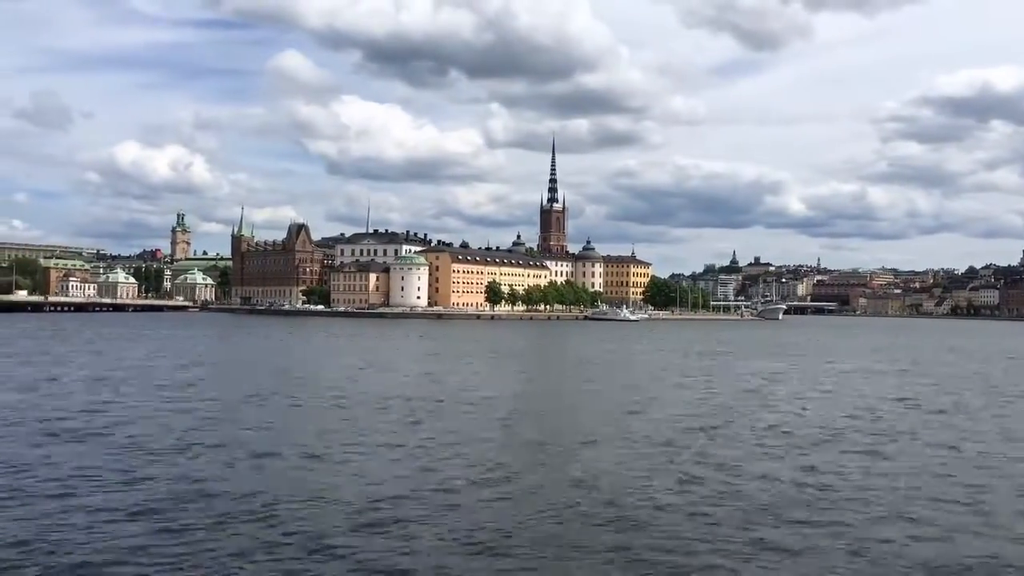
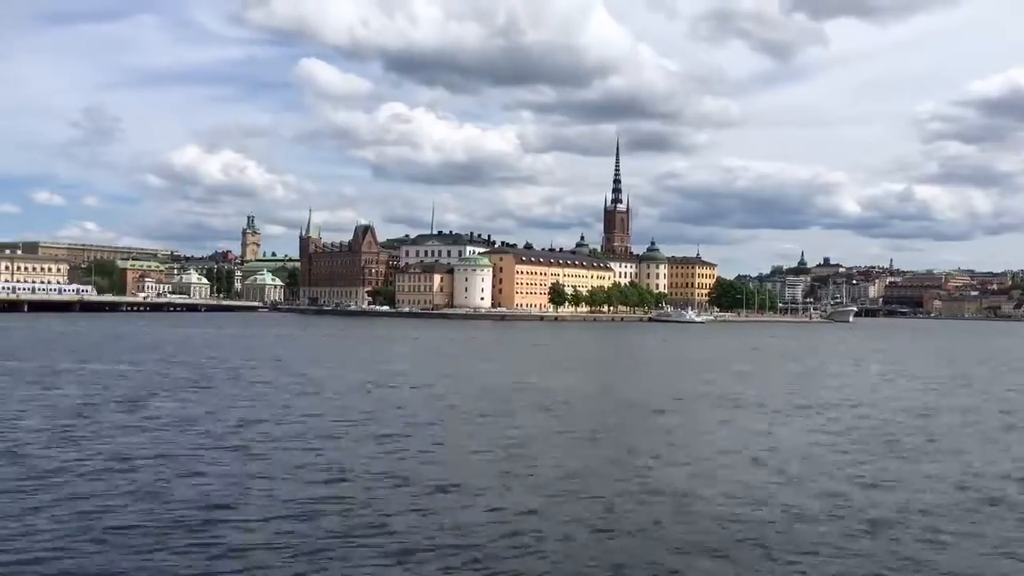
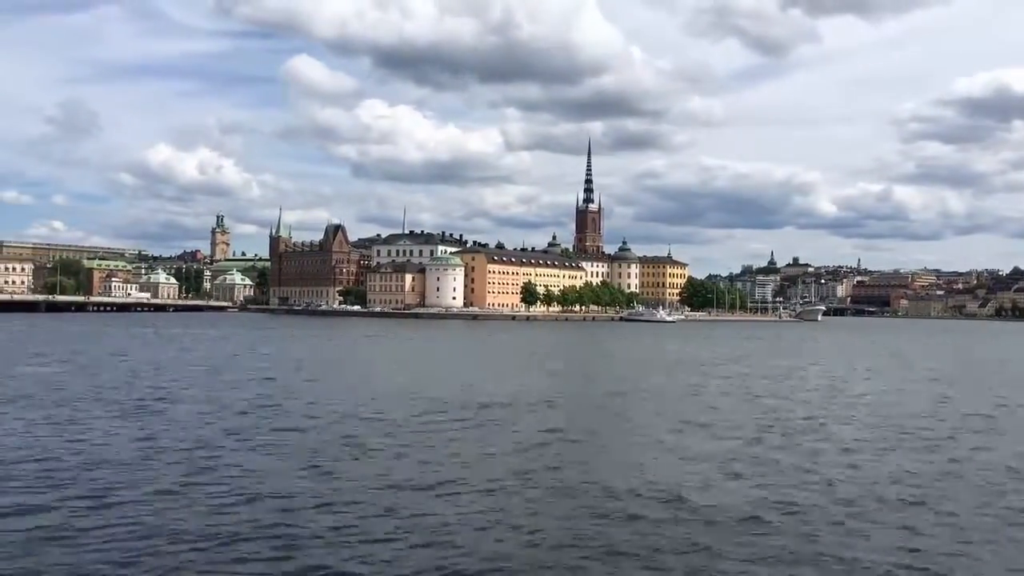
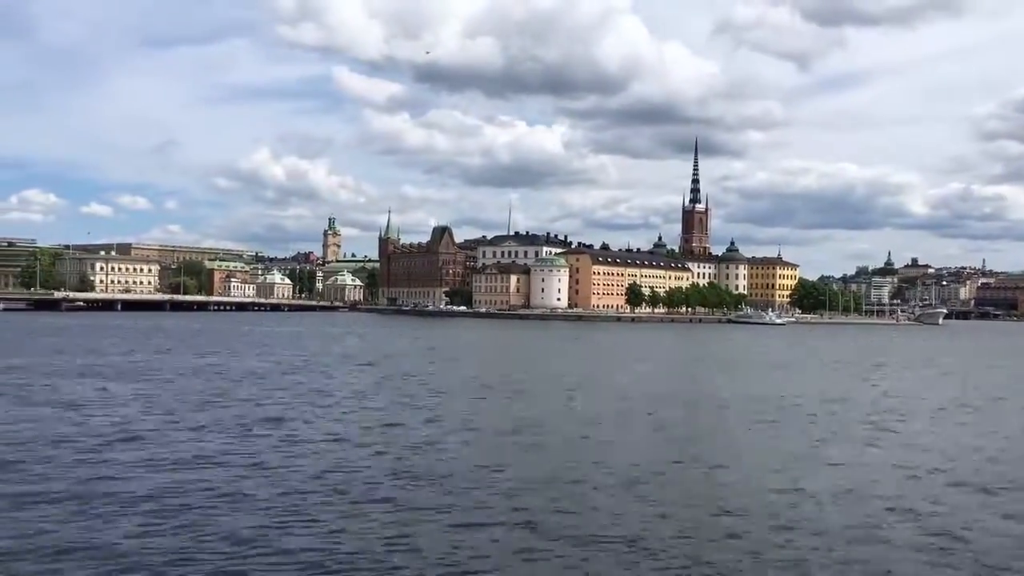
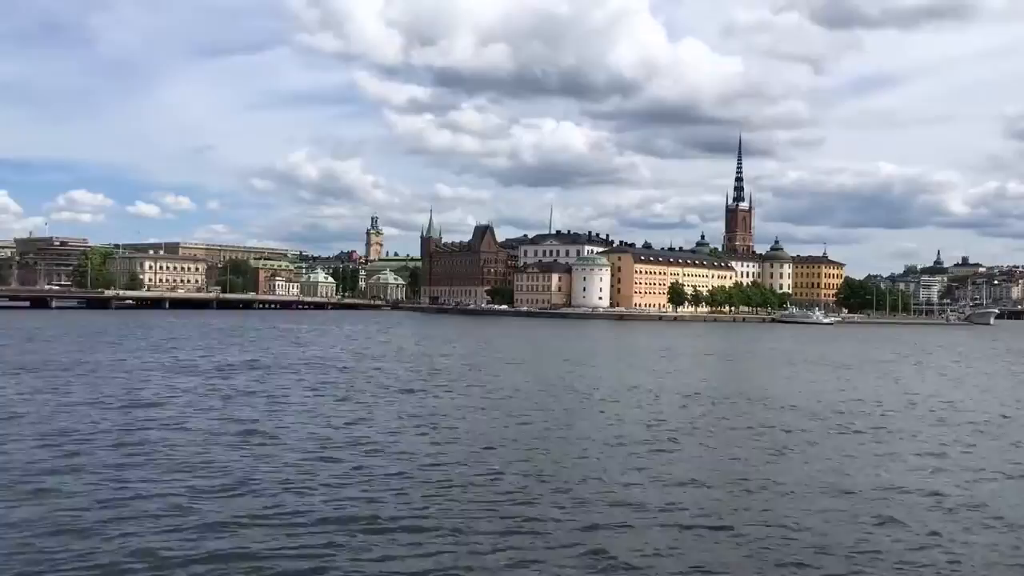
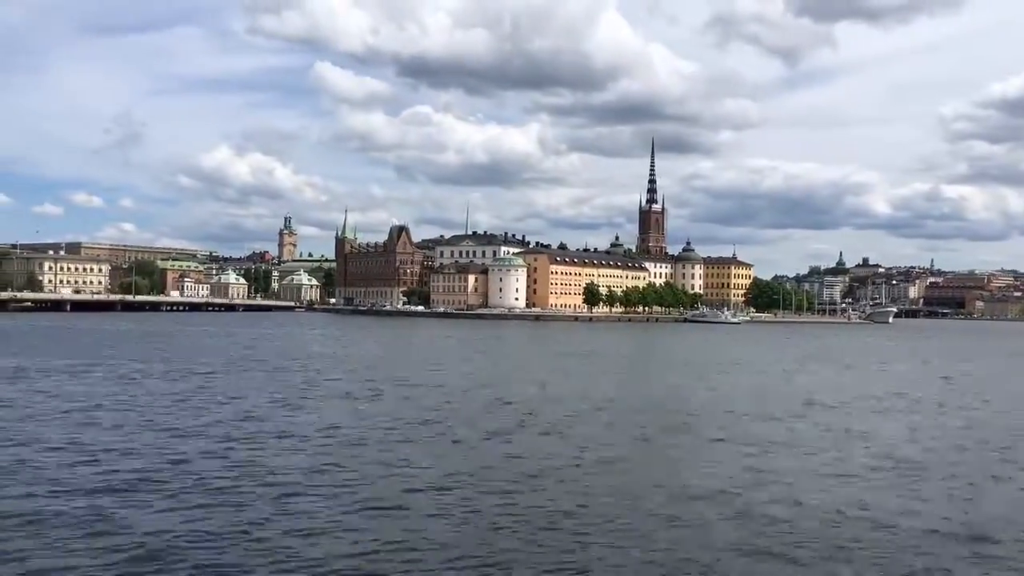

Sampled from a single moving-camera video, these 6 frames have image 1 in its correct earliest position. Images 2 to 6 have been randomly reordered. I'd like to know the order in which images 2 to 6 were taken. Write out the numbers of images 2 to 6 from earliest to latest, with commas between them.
3, 2, 6, 4, 5
